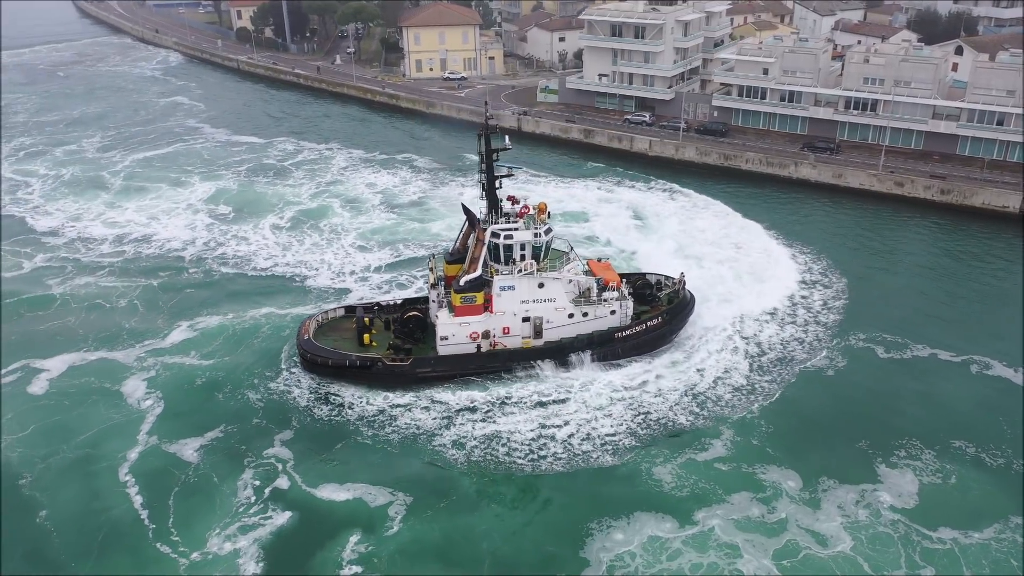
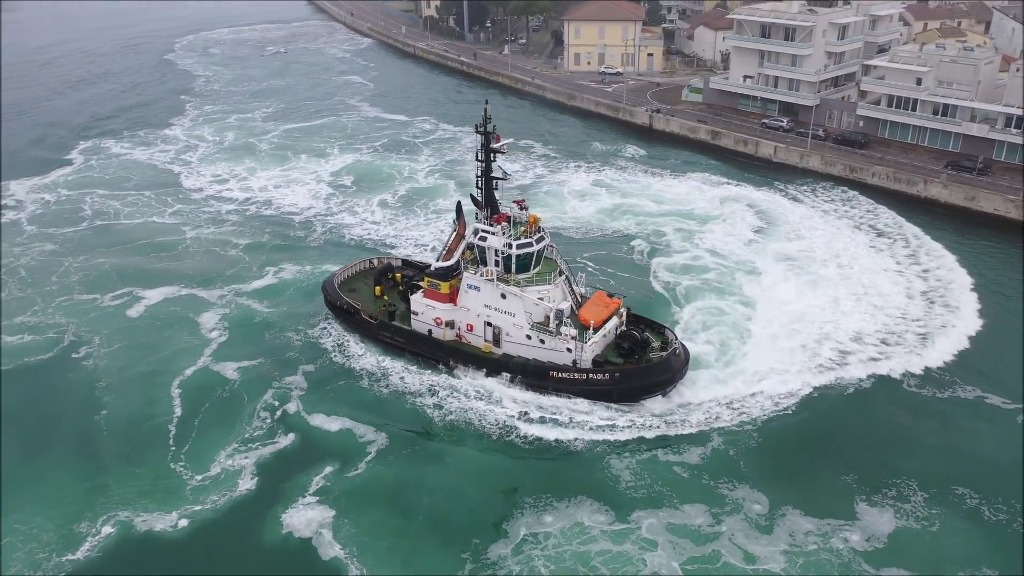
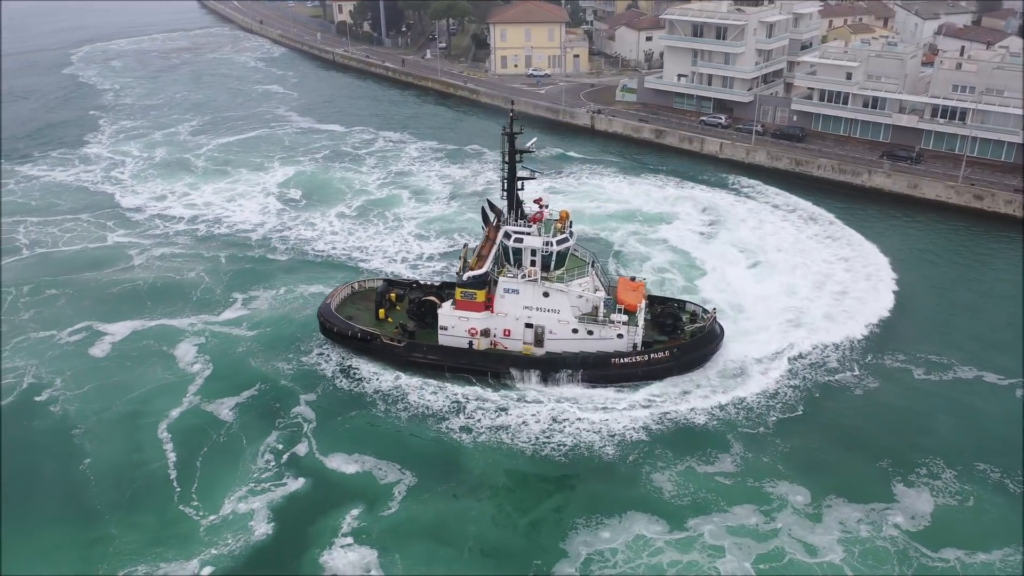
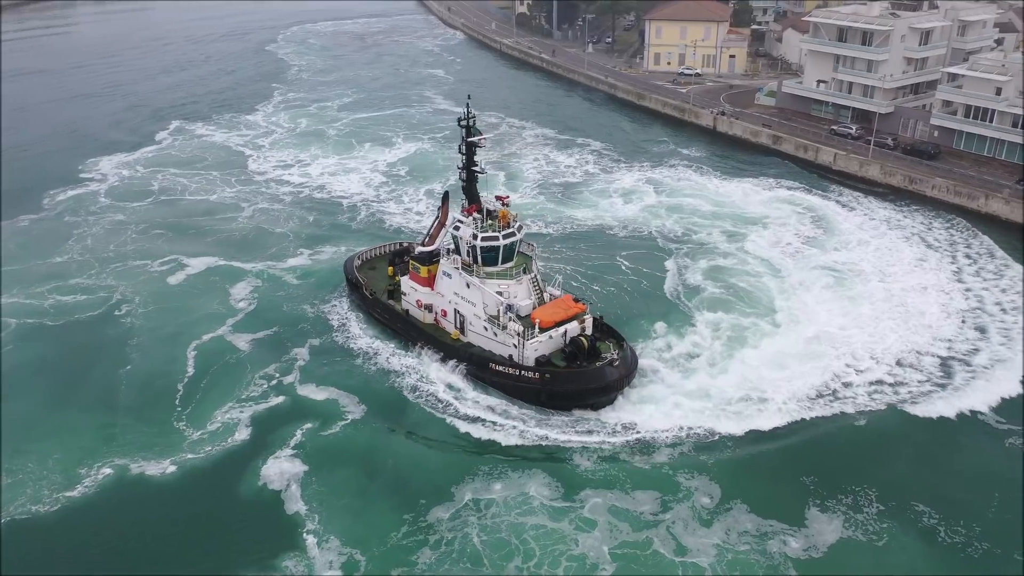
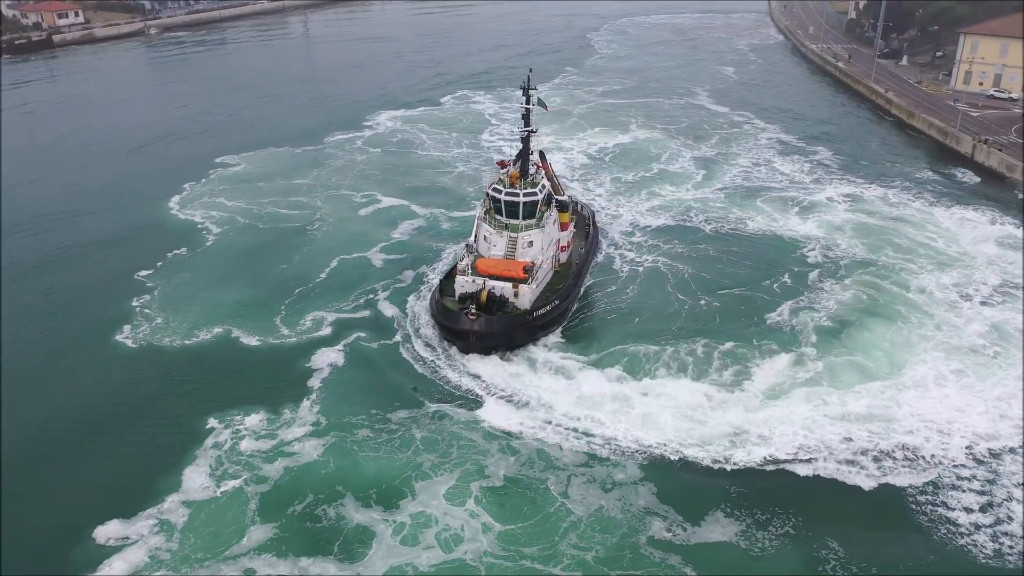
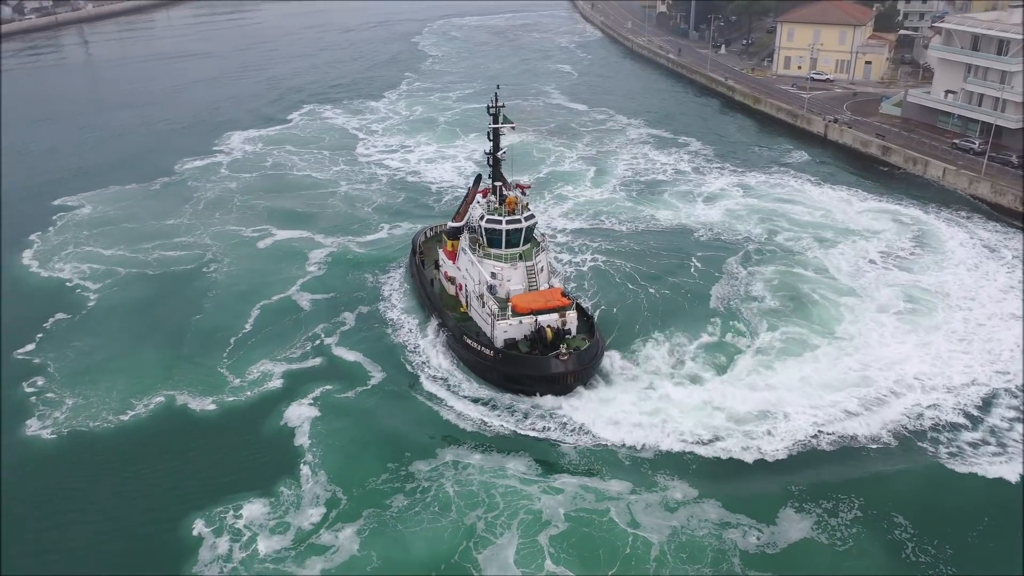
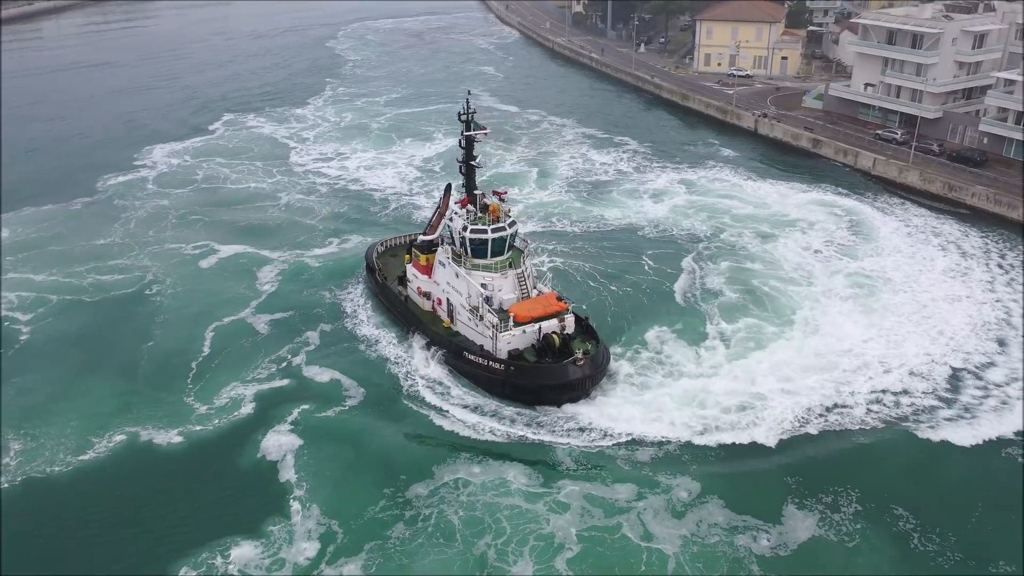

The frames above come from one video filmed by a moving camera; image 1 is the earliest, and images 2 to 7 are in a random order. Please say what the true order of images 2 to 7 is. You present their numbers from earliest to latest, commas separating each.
3, 2, 4, 7, 6, 5
